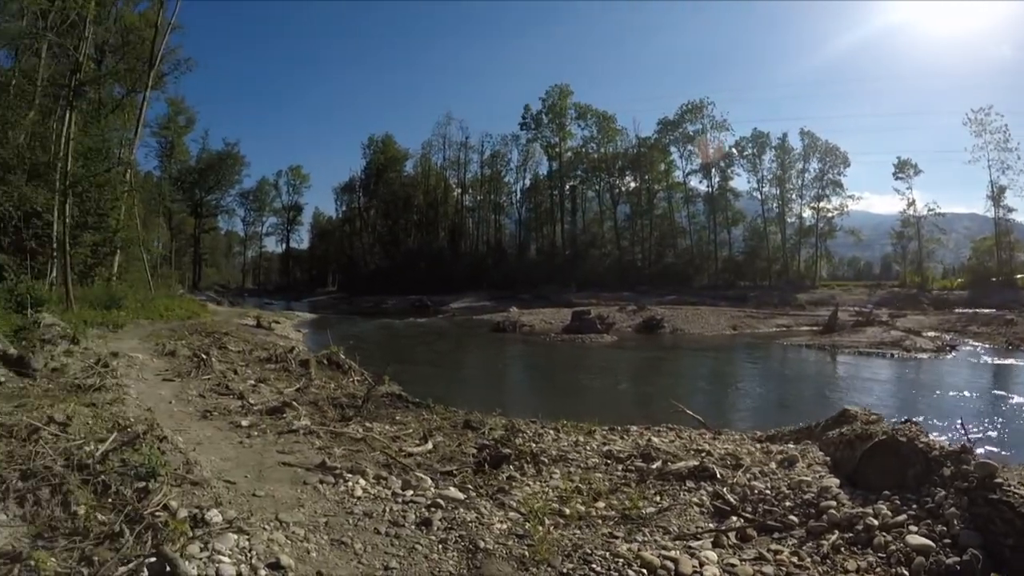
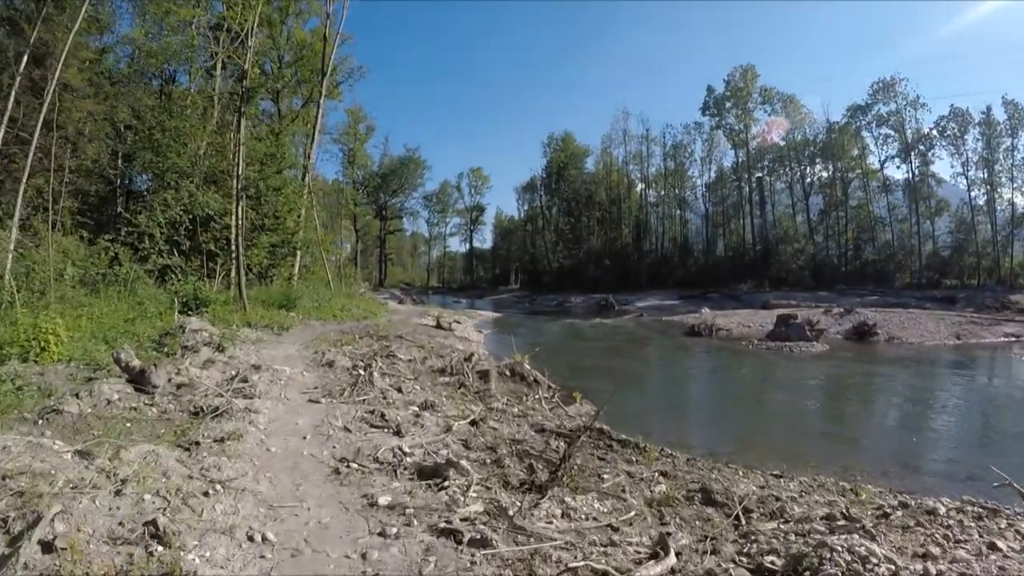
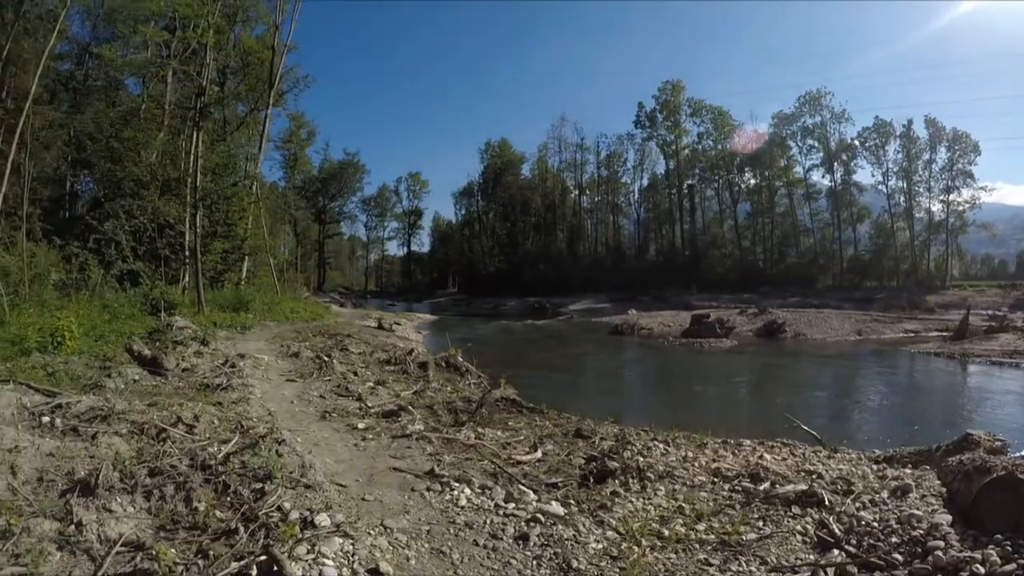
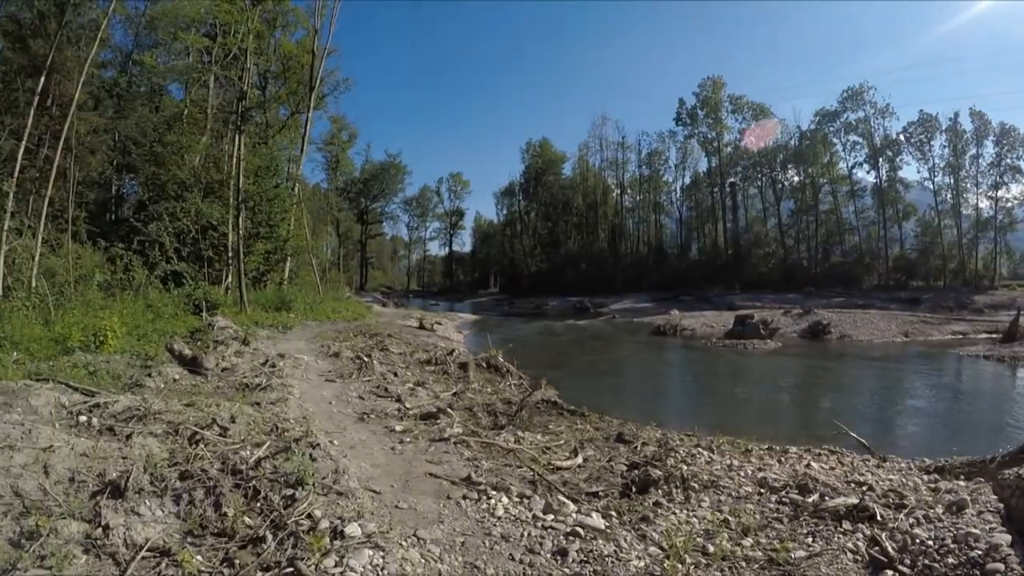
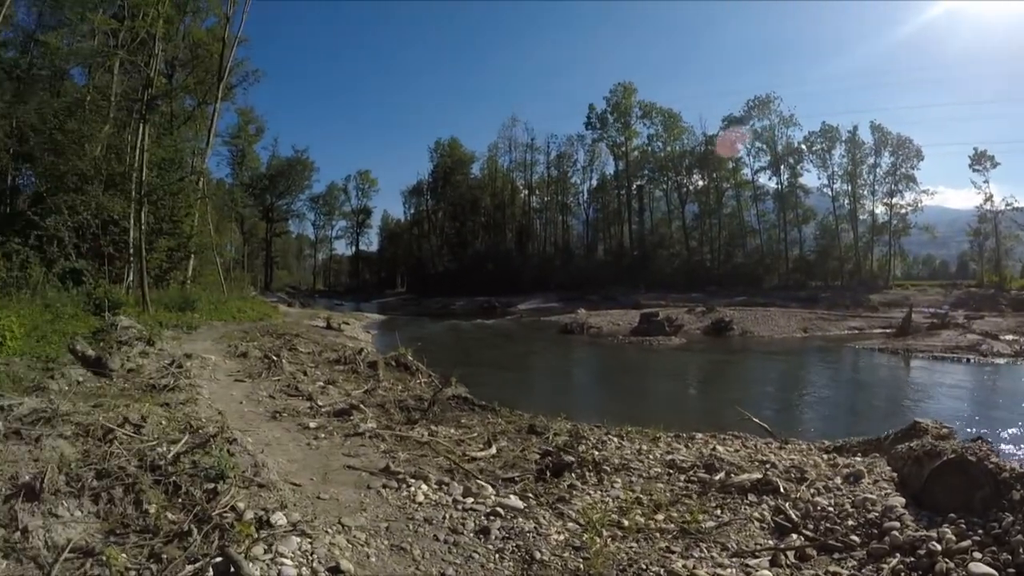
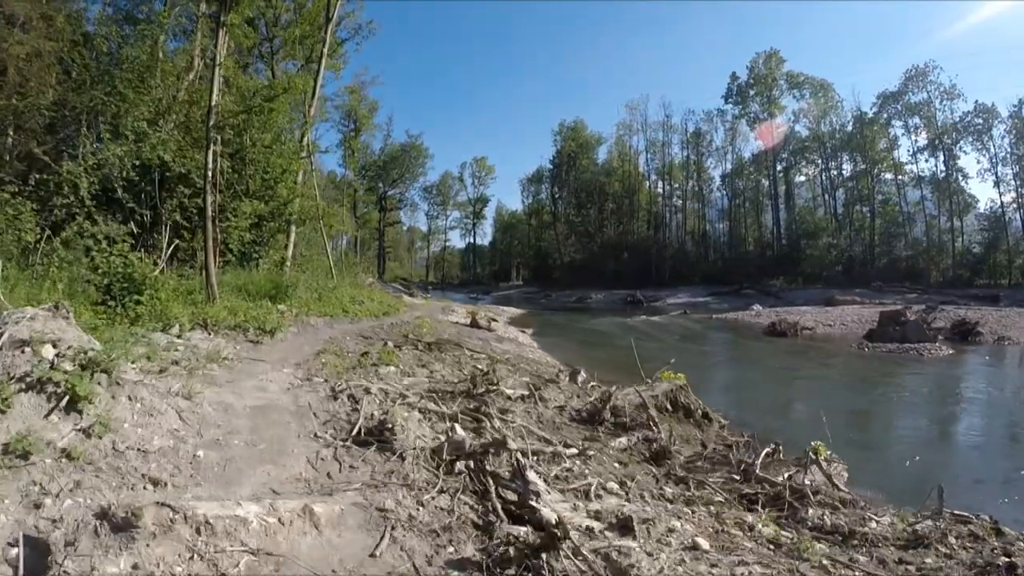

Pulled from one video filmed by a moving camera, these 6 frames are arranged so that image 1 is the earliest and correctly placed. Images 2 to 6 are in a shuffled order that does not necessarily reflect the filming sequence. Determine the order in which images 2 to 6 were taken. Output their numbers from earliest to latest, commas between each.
5, 3, 4, 2, 6
